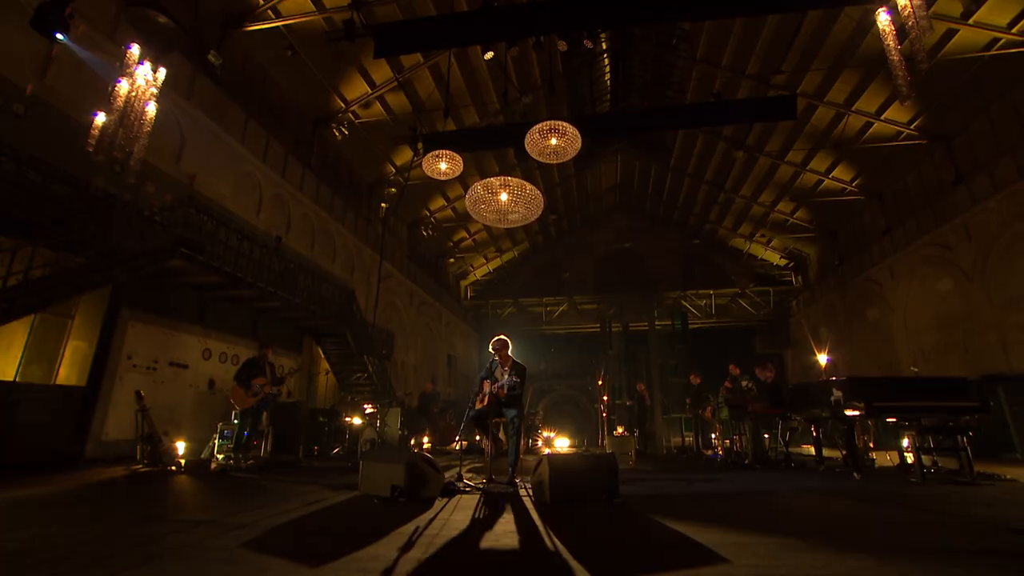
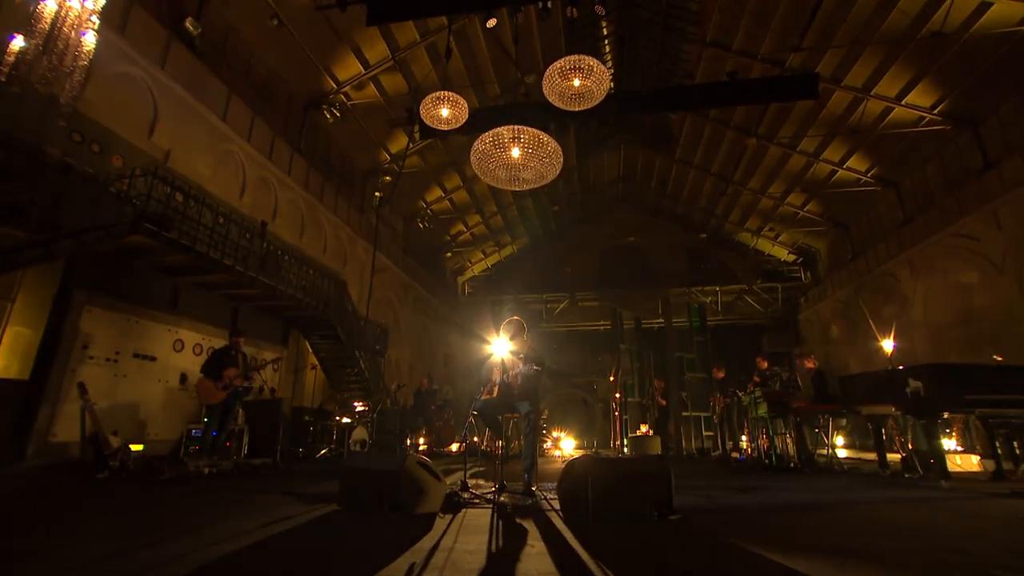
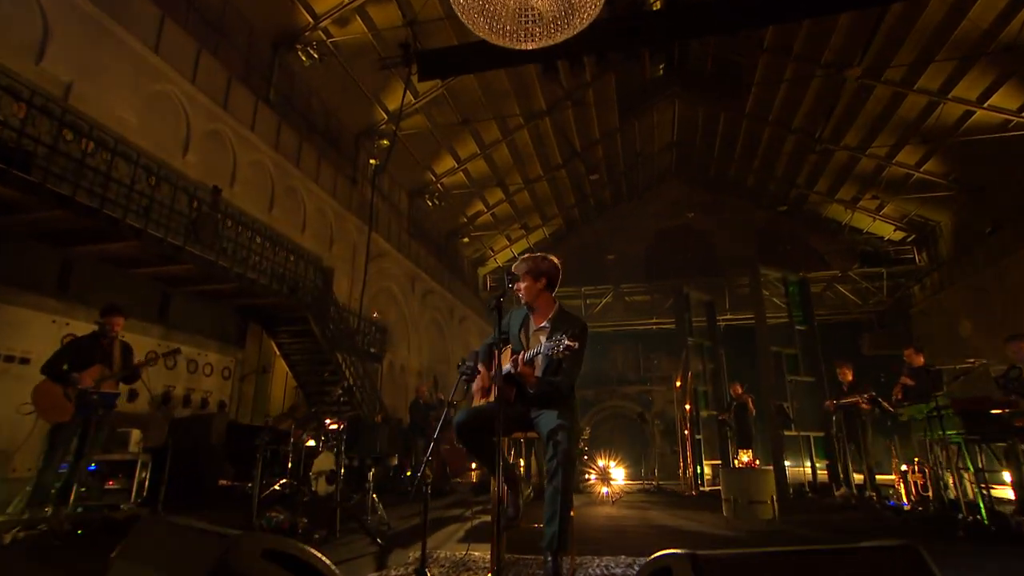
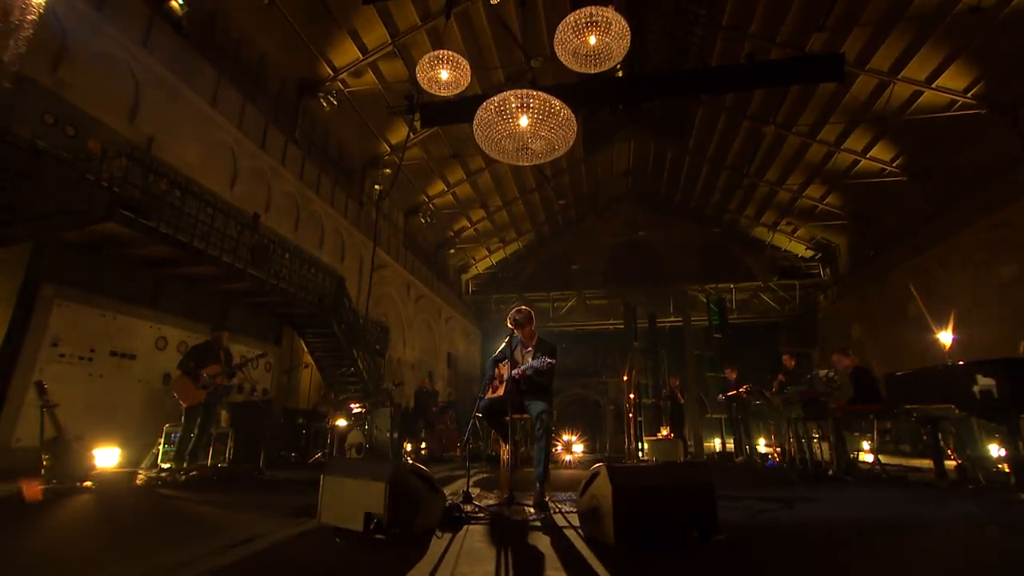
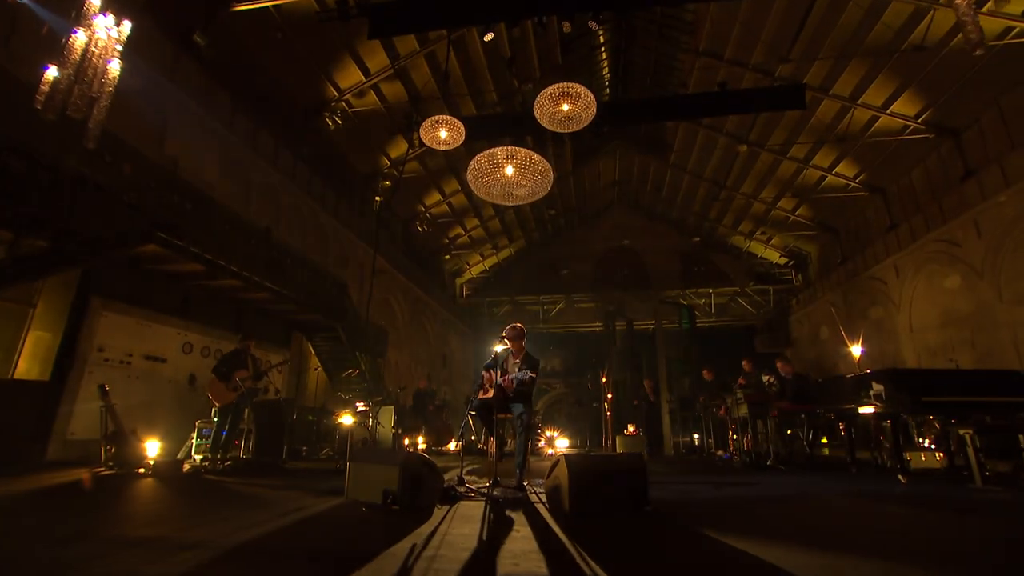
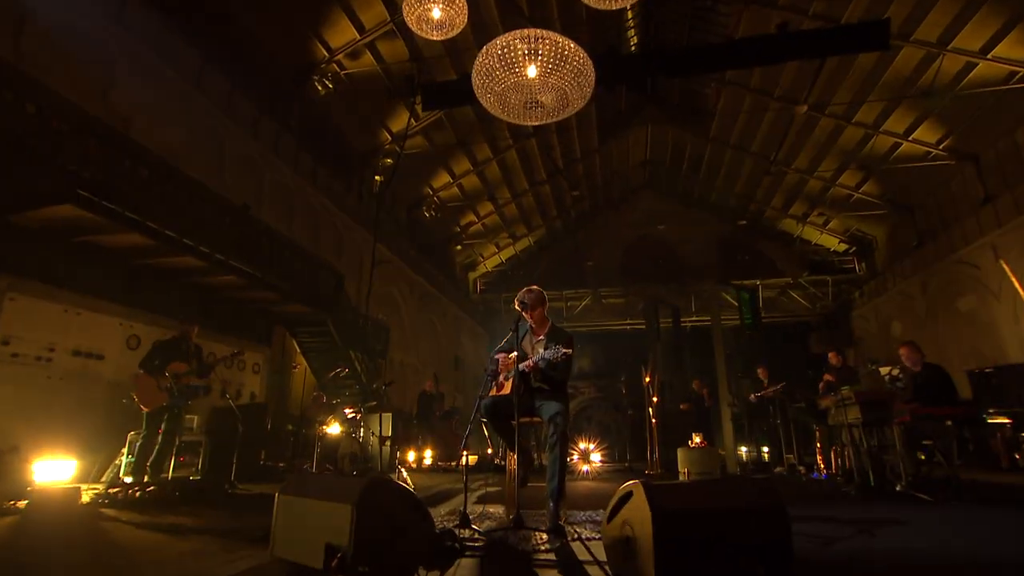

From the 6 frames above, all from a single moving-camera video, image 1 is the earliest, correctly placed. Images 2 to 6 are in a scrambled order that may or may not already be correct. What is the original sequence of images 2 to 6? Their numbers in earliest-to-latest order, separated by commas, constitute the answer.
5, 2, 4, 6, 3
